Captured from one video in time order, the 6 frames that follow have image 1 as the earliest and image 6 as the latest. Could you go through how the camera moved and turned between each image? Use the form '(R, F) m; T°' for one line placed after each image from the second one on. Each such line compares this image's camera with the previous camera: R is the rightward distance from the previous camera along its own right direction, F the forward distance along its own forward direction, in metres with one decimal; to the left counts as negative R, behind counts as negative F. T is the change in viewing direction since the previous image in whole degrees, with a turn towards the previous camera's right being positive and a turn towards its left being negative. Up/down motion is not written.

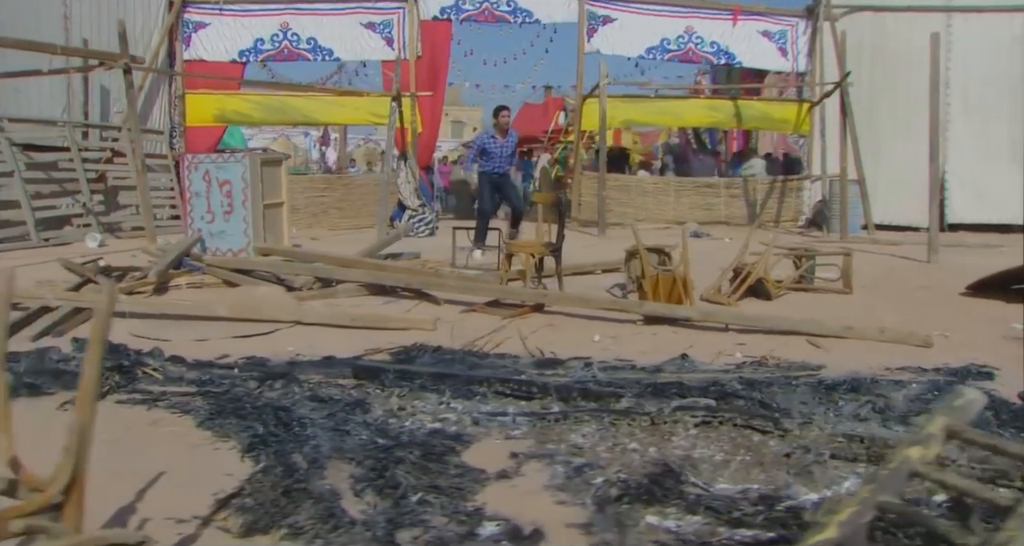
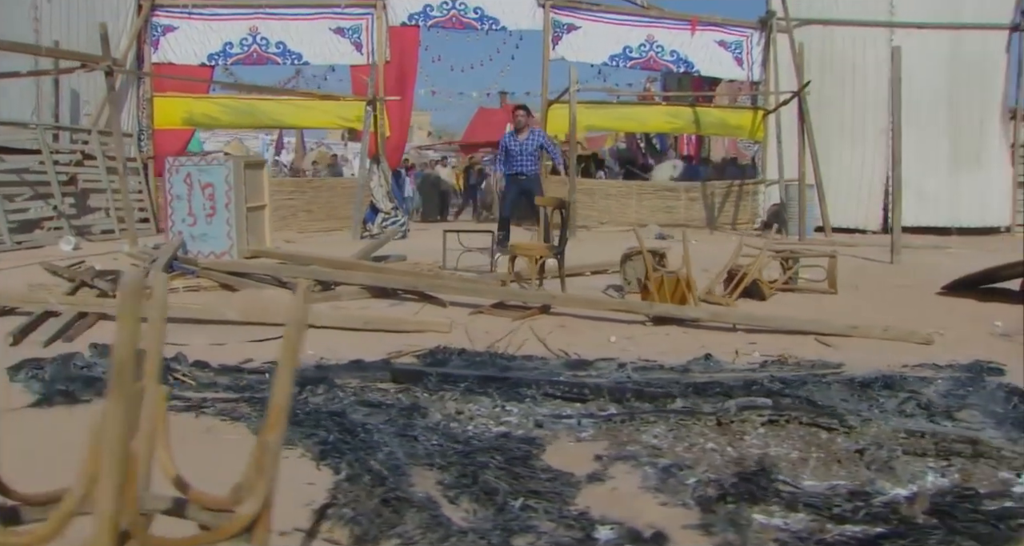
(-0.6, 0.0) m; +4°
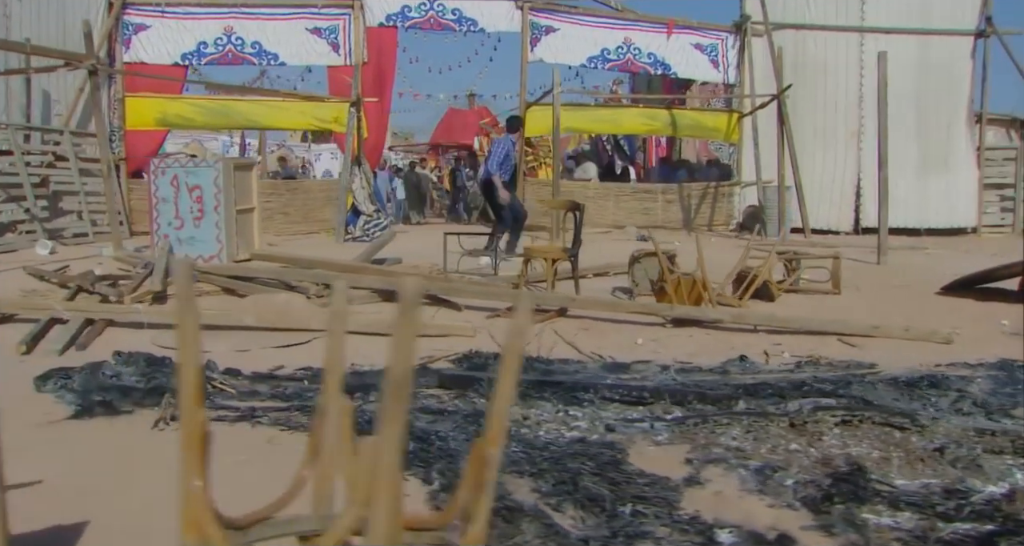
(-0.6, 0.0) m; +3°
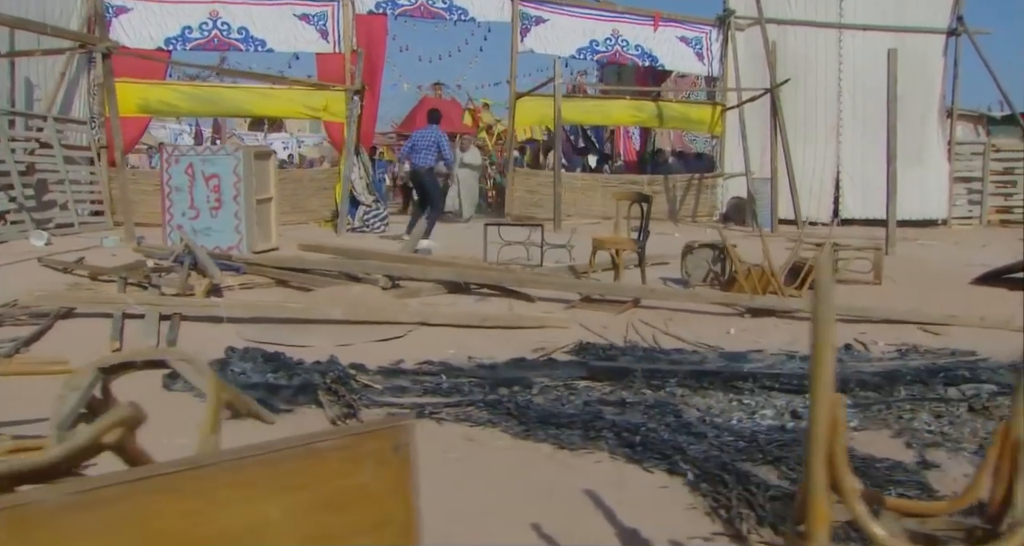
(-1.3, 0.0) m; +5°
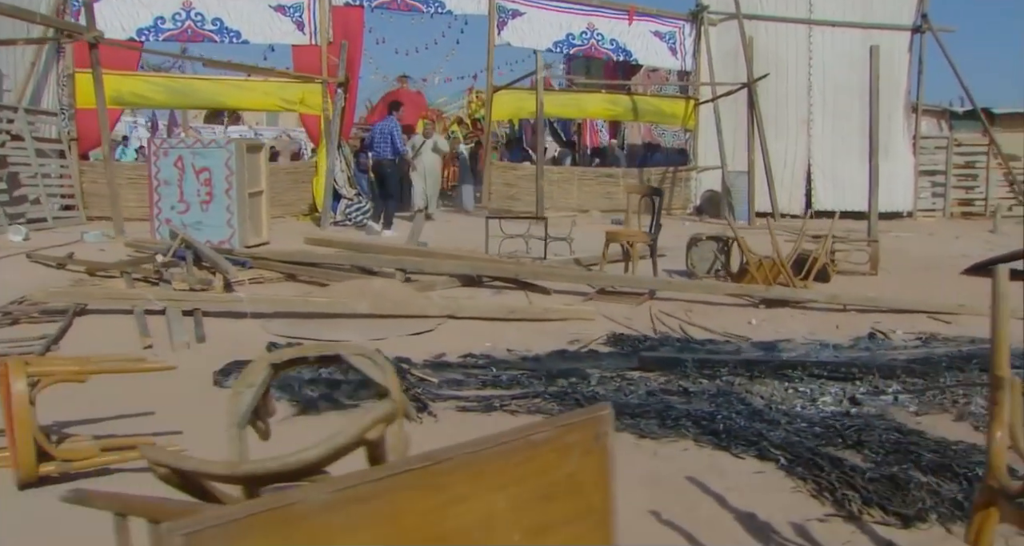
(-0.6, 0.0) m; +3°
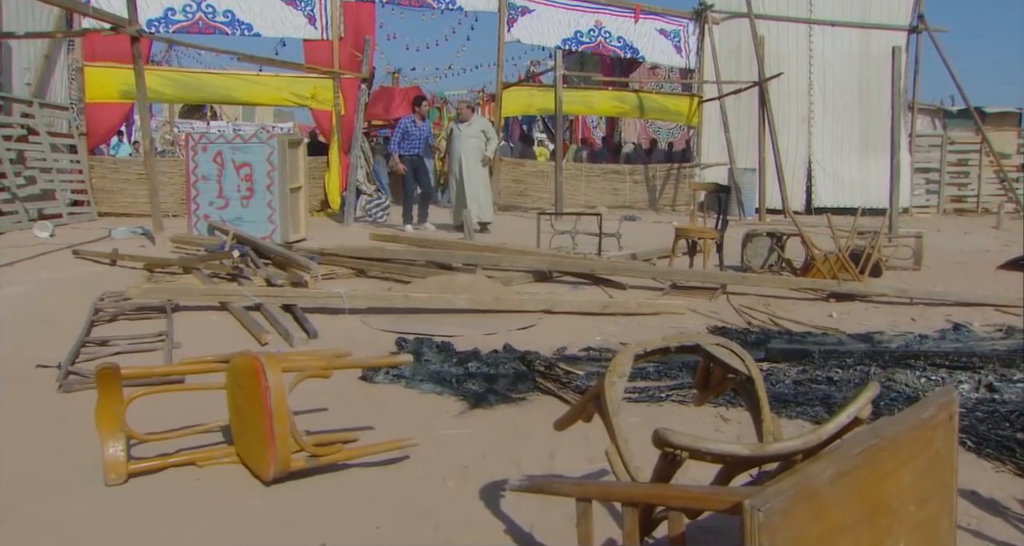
(-1.1, -0.1) m; +3°
